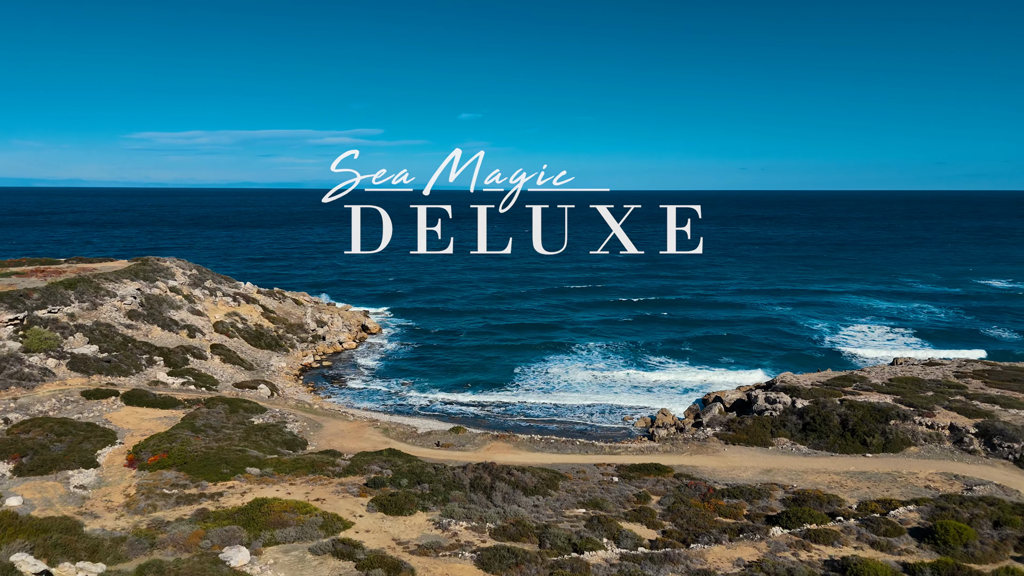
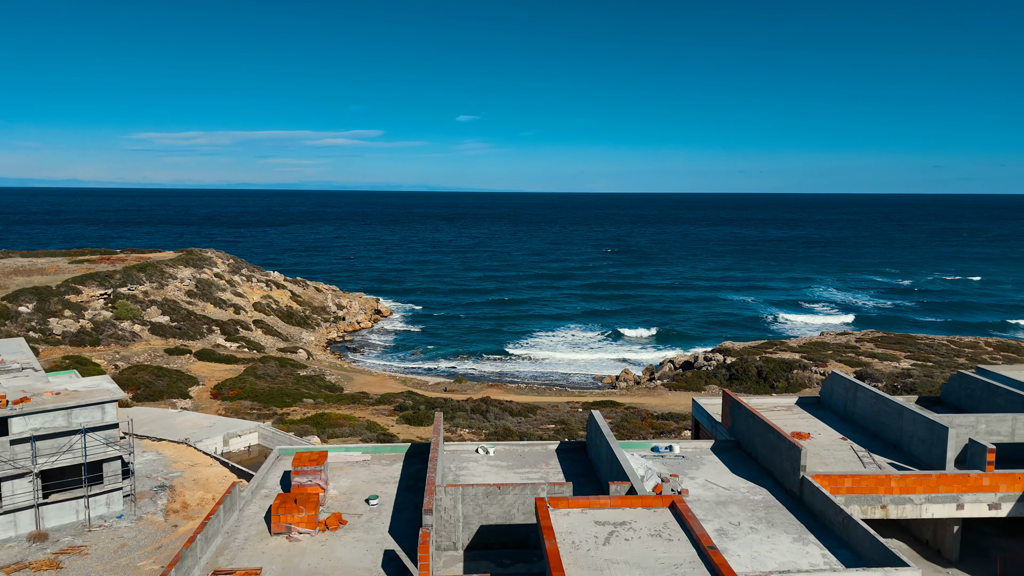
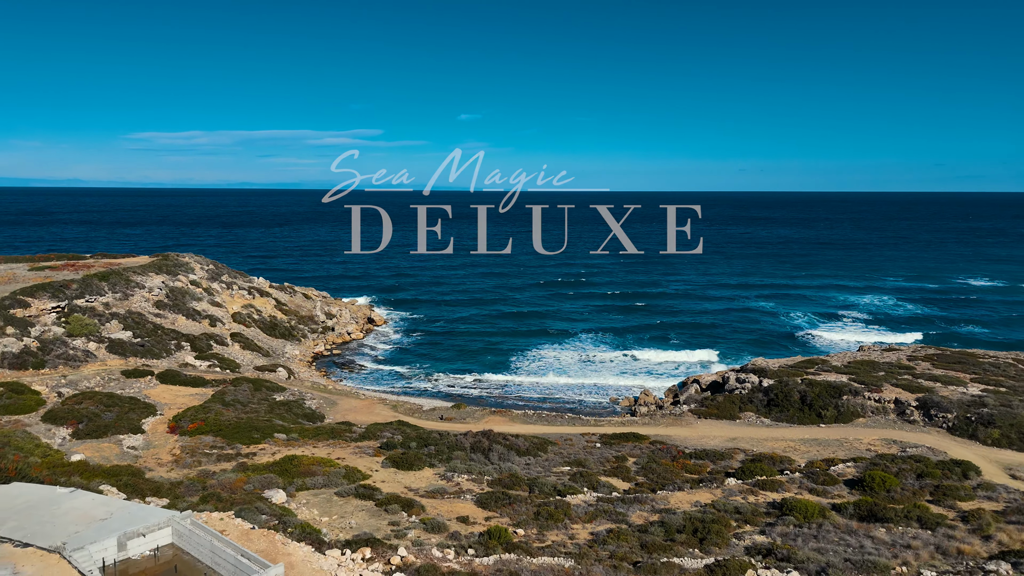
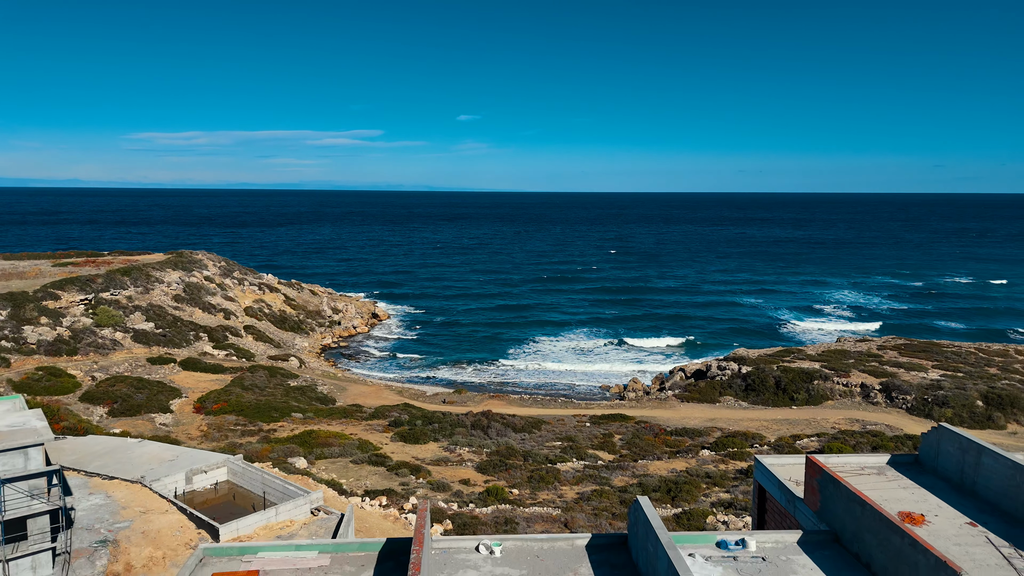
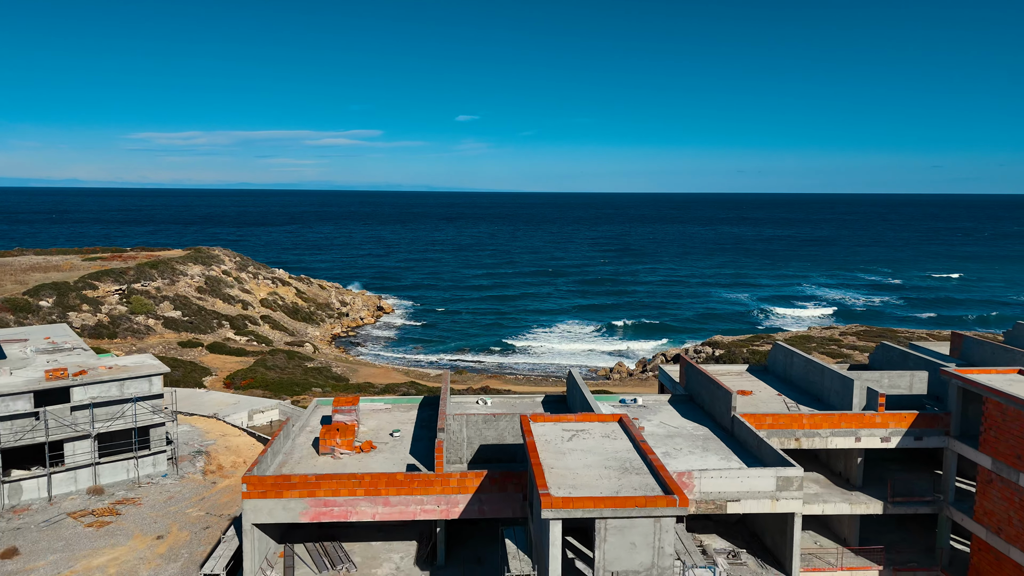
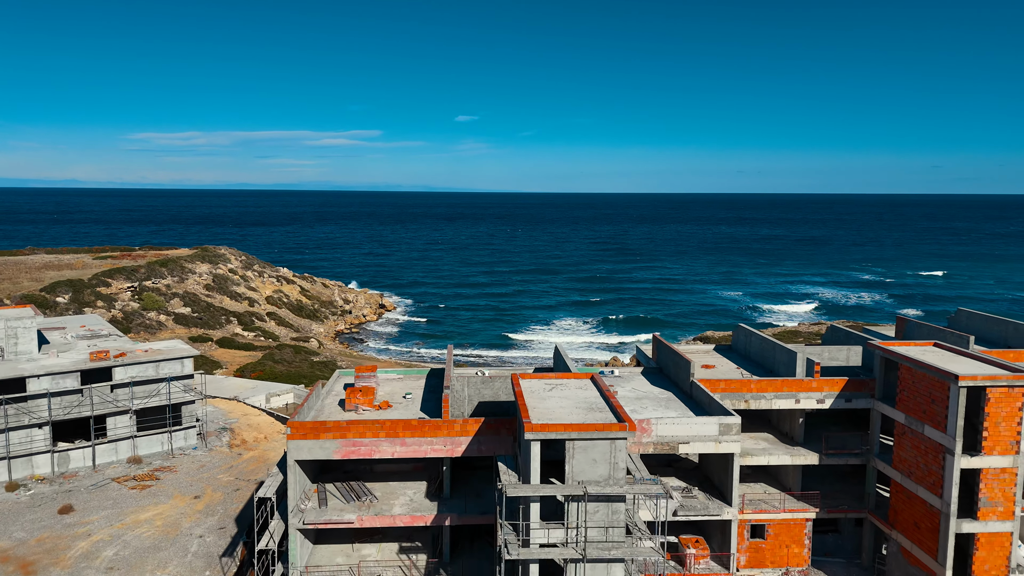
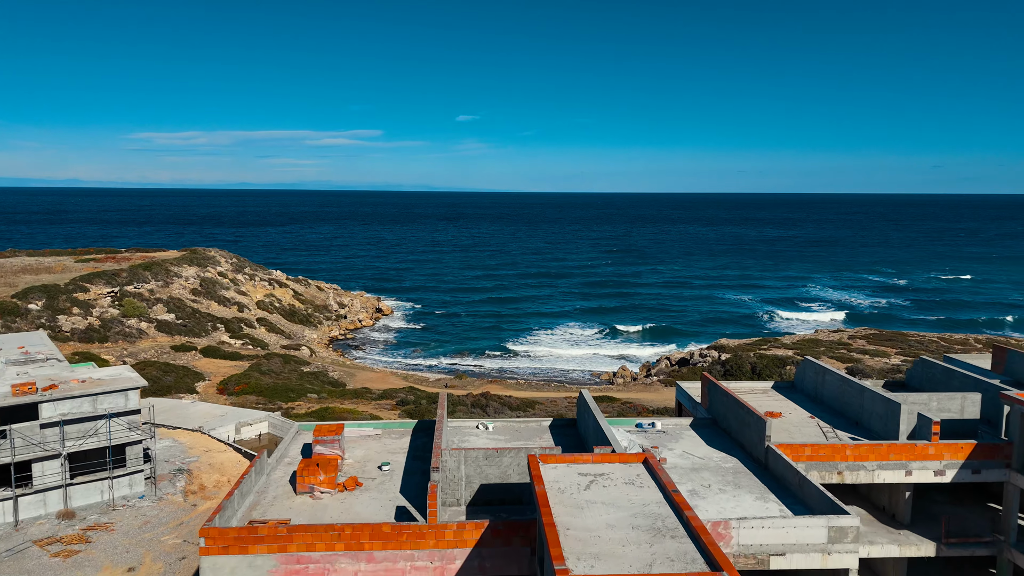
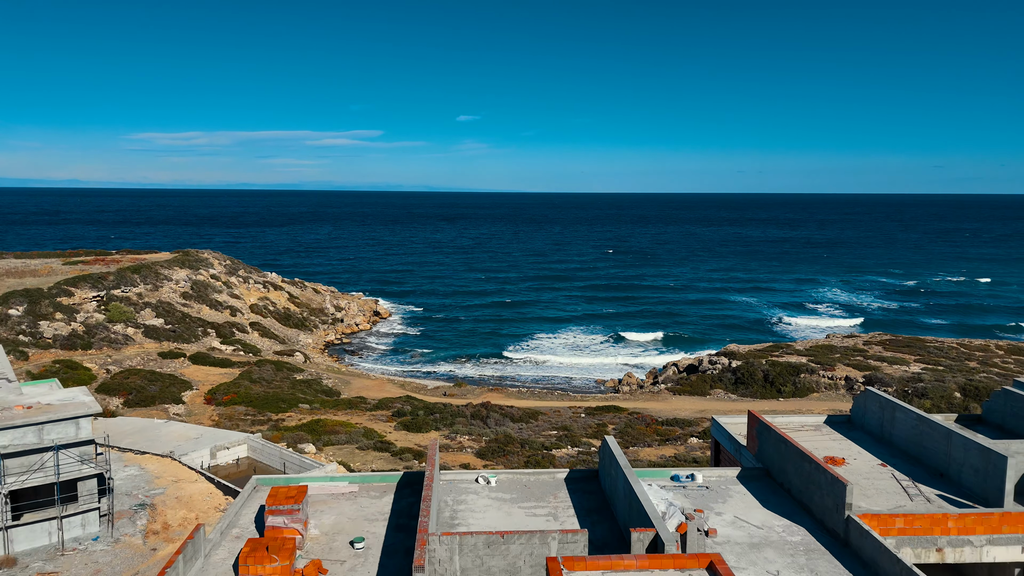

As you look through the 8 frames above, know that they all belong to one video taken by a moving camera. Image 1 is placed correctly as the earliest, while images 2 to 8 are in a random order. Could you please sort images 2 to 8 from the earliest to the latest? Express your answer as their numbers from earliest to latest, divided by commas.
3, 4, 8, 2, 7, 5, 6
